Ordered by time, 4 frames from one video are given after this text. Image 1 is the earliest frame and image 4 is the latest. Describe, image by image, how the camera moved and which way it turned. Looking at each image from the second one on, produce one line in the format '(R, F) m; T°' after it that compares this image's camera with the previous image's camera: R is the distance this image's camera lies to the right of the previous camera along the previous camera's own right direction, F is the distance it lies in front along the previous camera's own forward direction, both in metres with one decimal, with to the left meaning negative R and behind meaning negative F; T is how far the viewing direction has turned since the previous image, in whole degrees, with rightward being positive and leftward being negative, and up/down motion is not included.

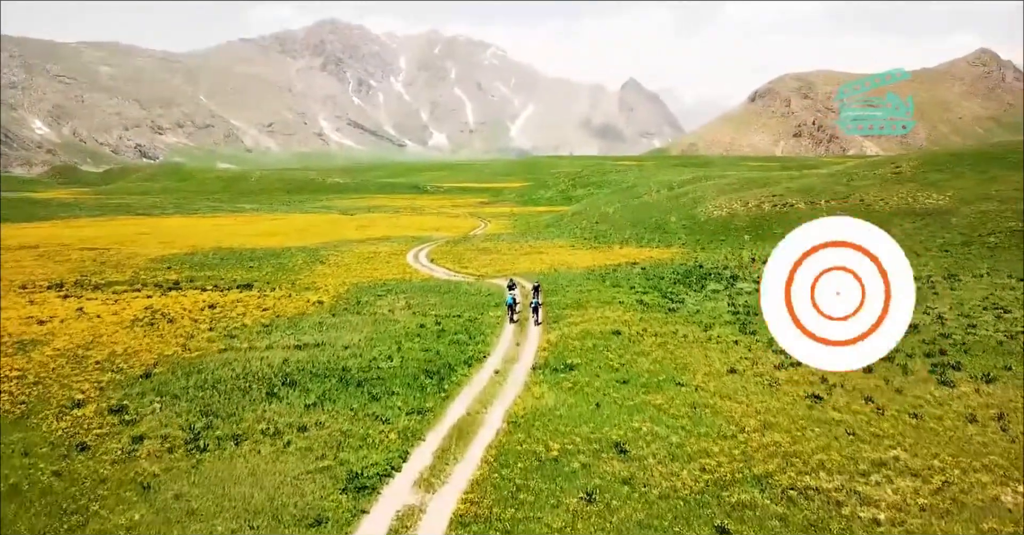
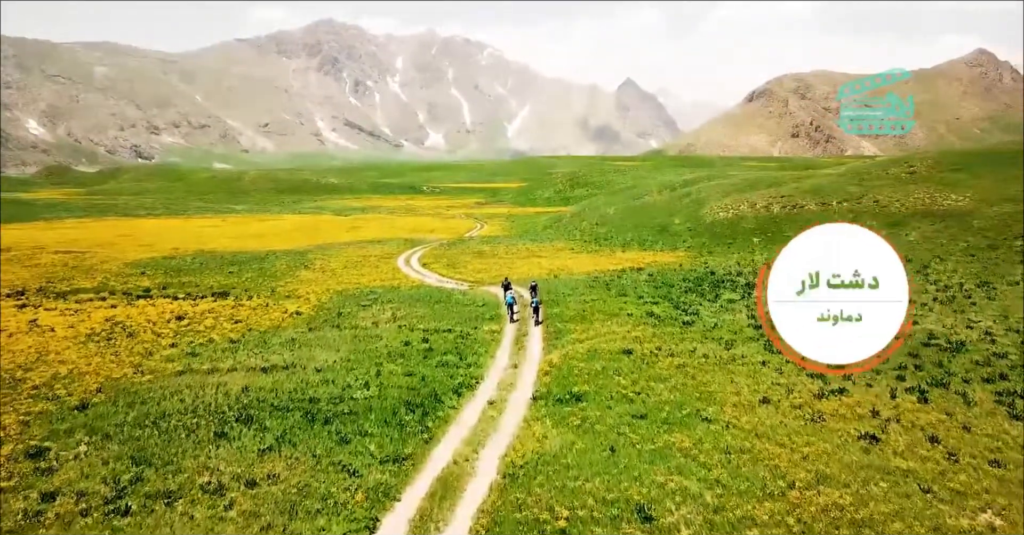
(0.0, +3.3) m; 0°
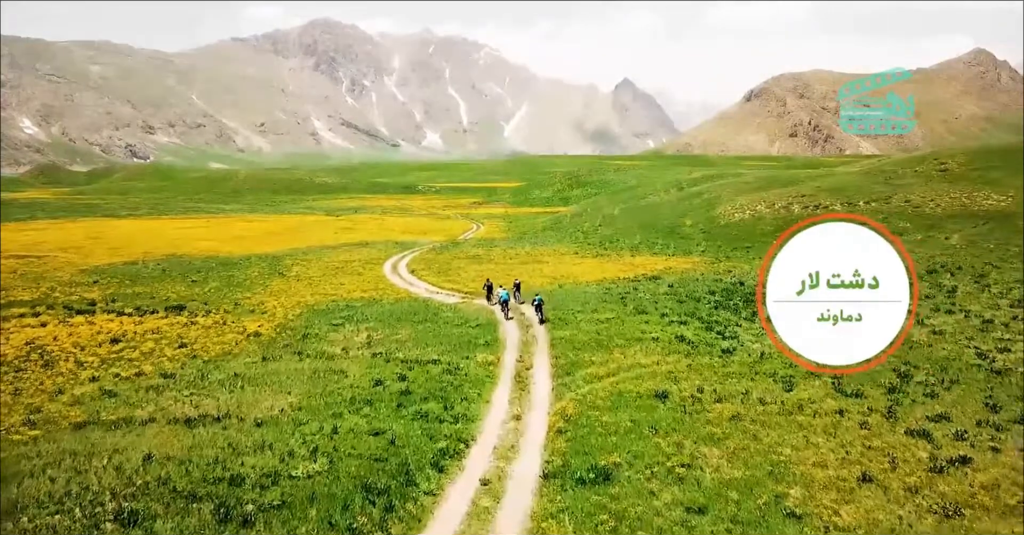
(-0.1, +5.6) m; 0°
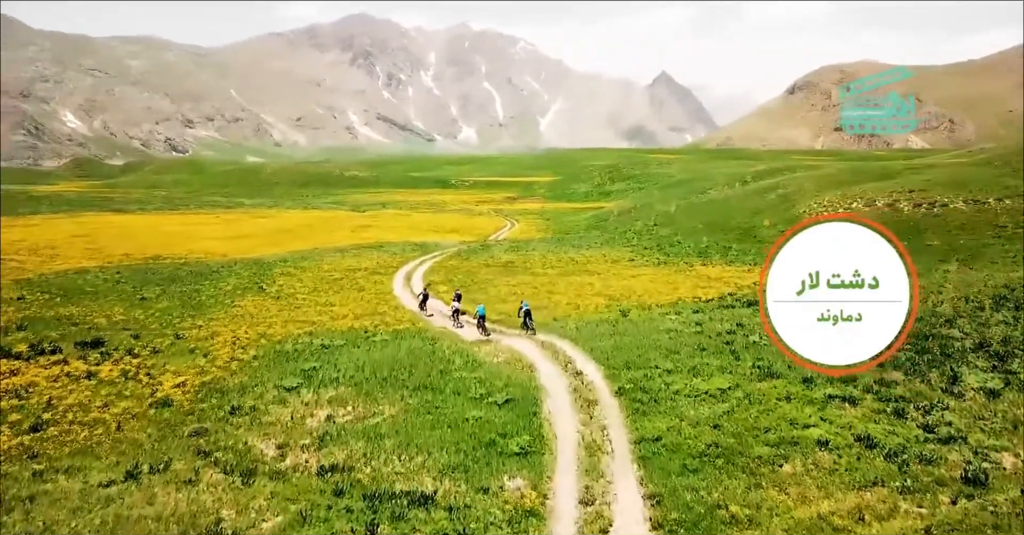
(-0.4, +11.2) m; -2°
